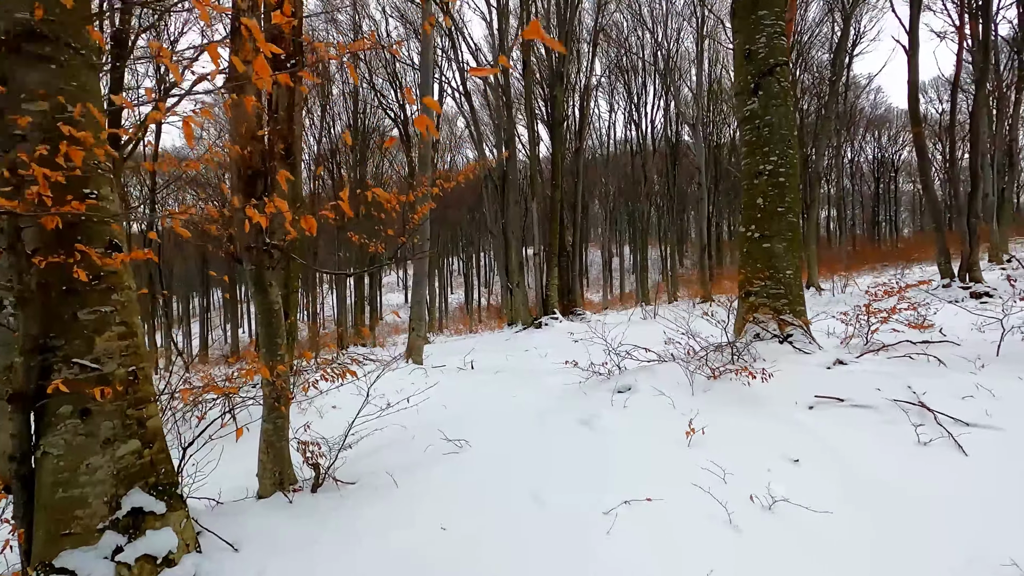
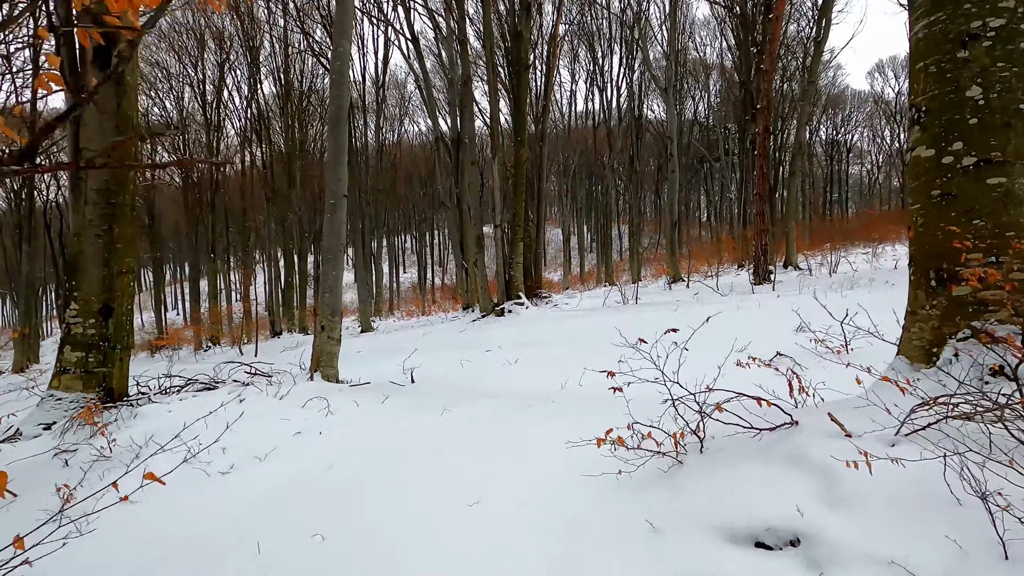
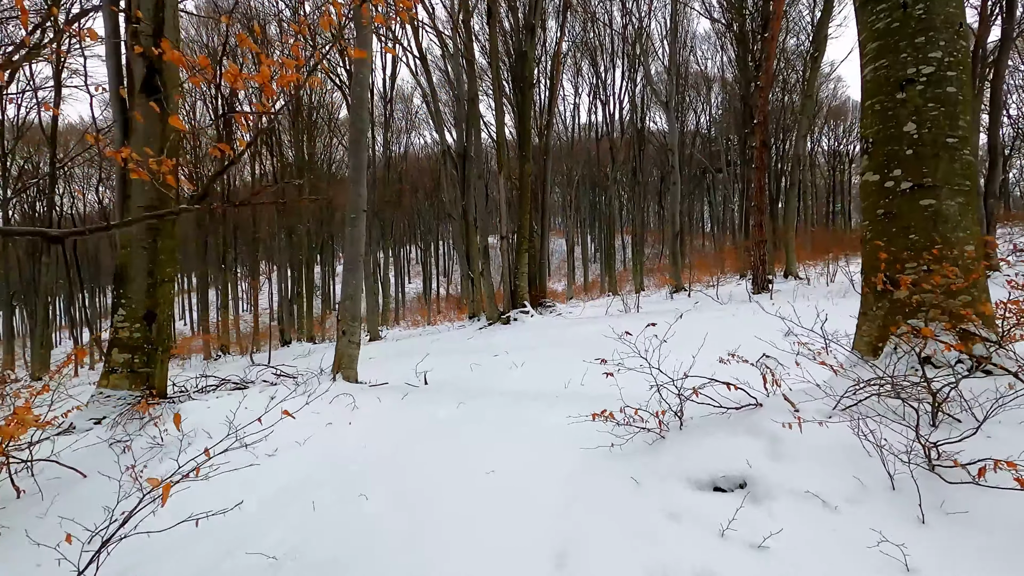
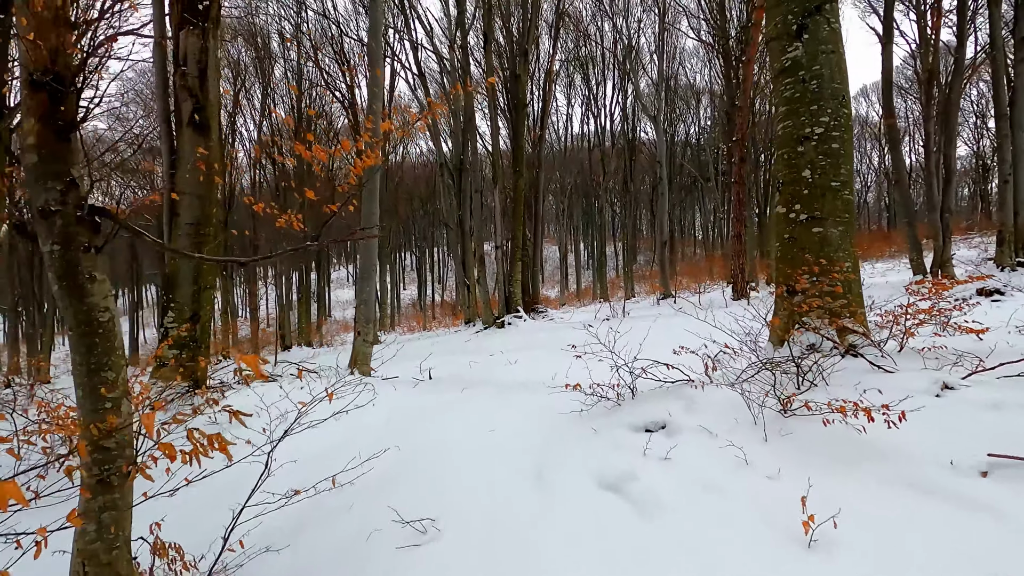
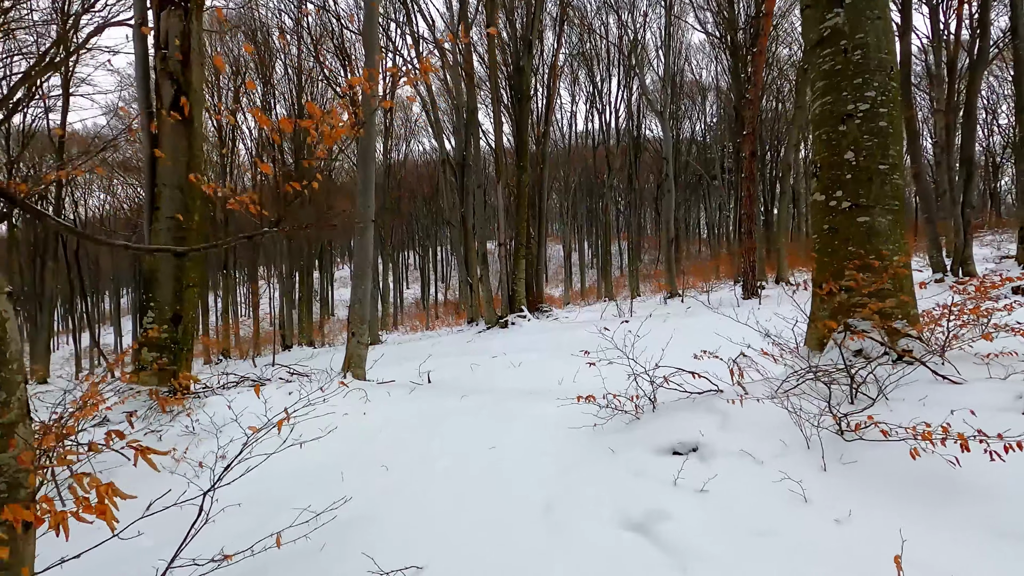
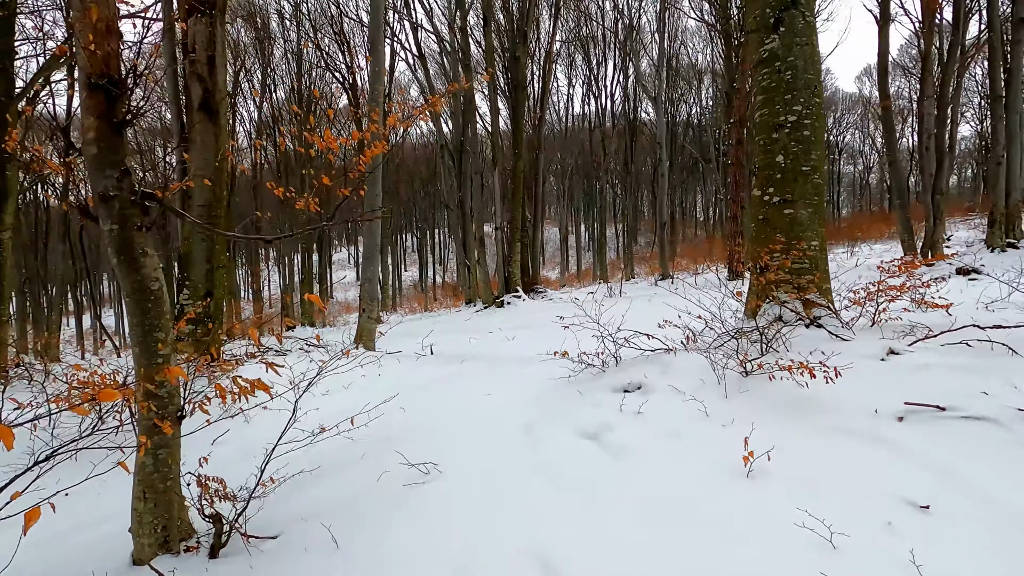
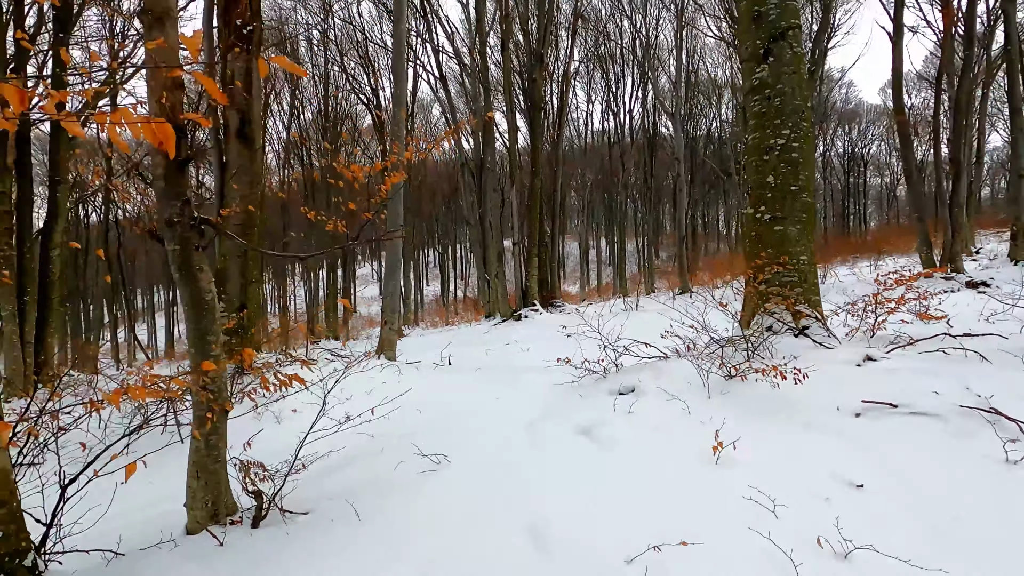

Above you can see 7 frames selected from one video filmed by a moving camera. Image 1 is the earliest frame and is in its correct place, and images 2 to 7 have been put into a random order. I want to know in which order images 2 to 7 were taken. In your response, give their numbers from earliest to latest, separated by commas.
7, 6, 4, 5, 3, 2
